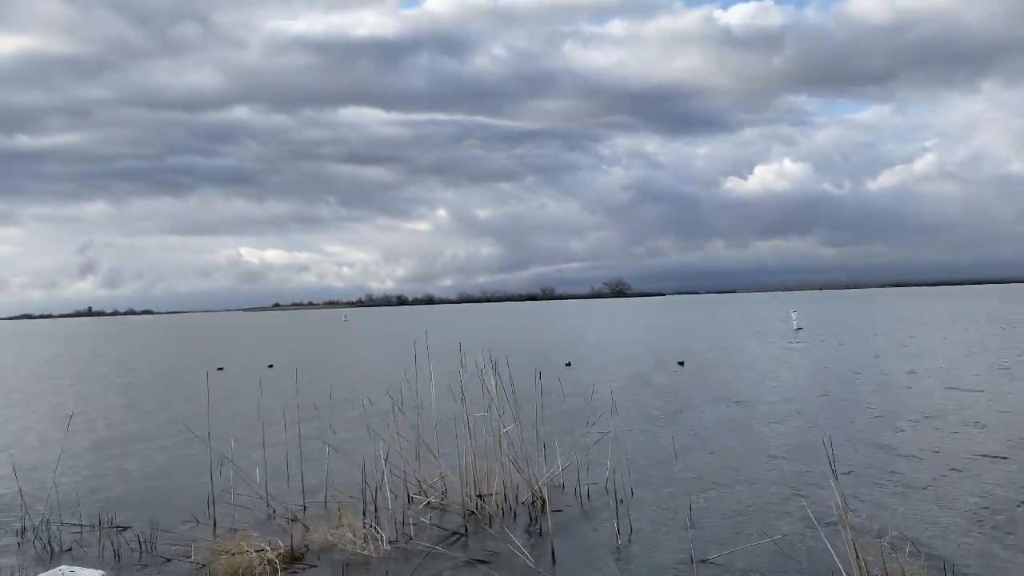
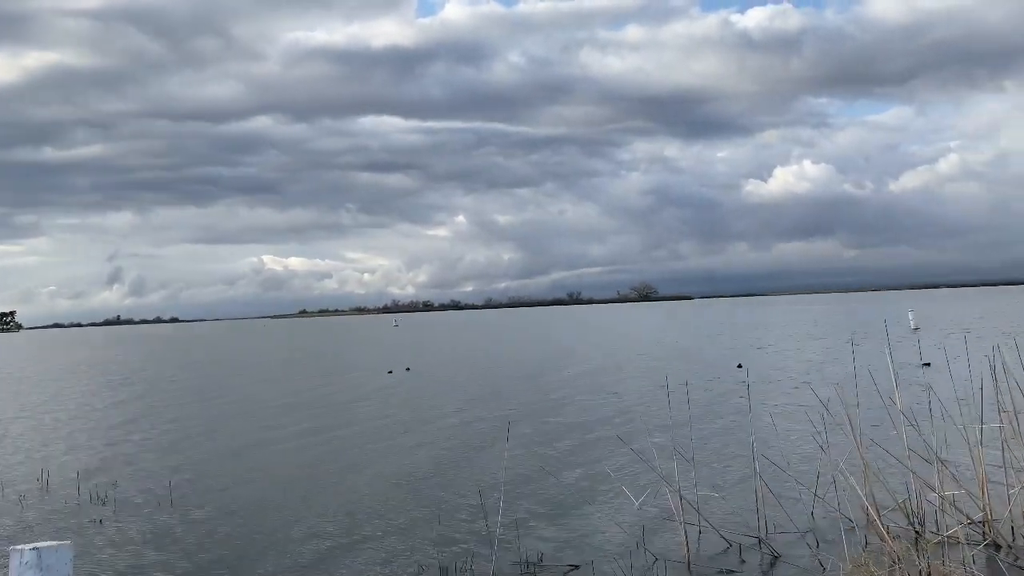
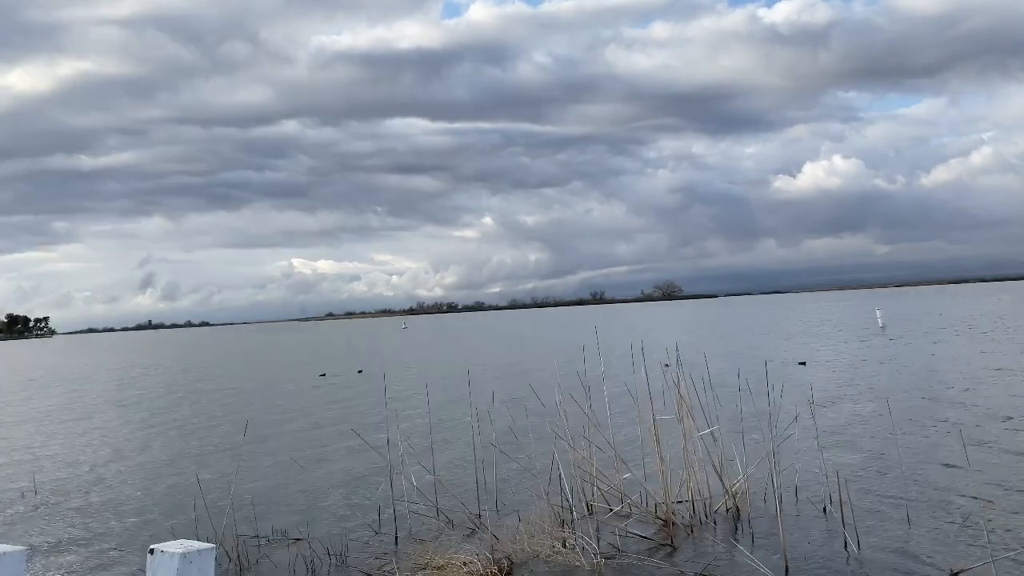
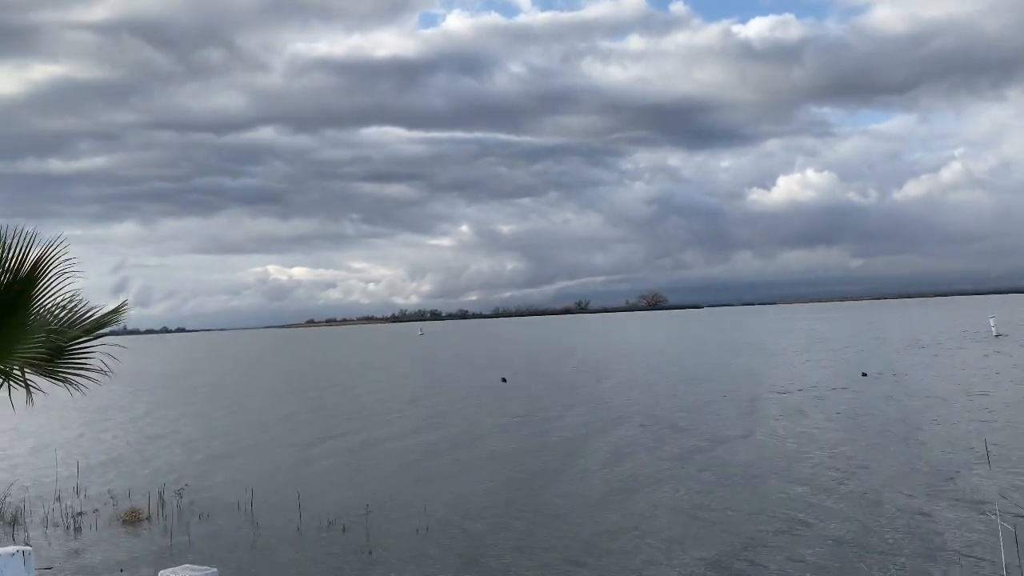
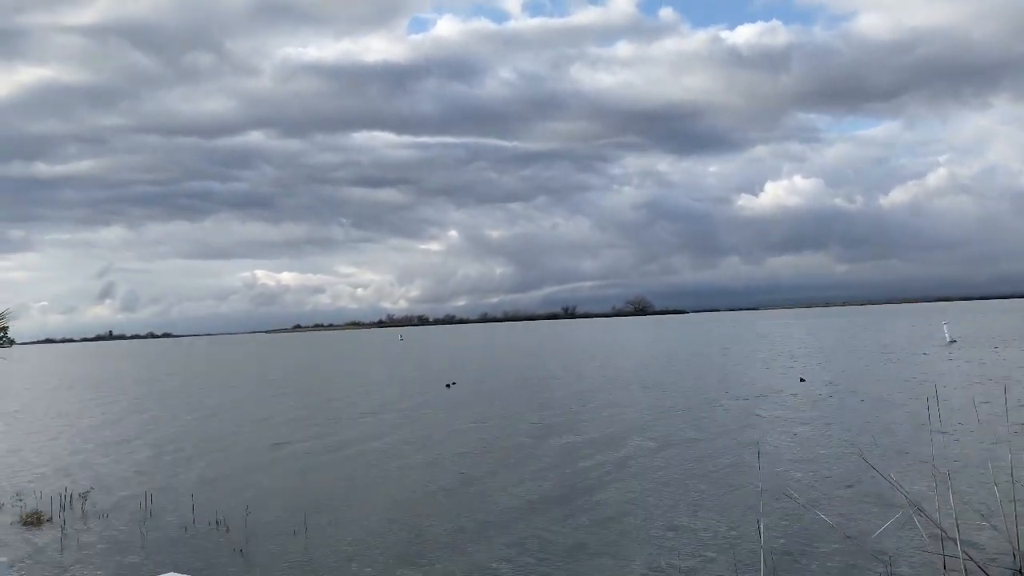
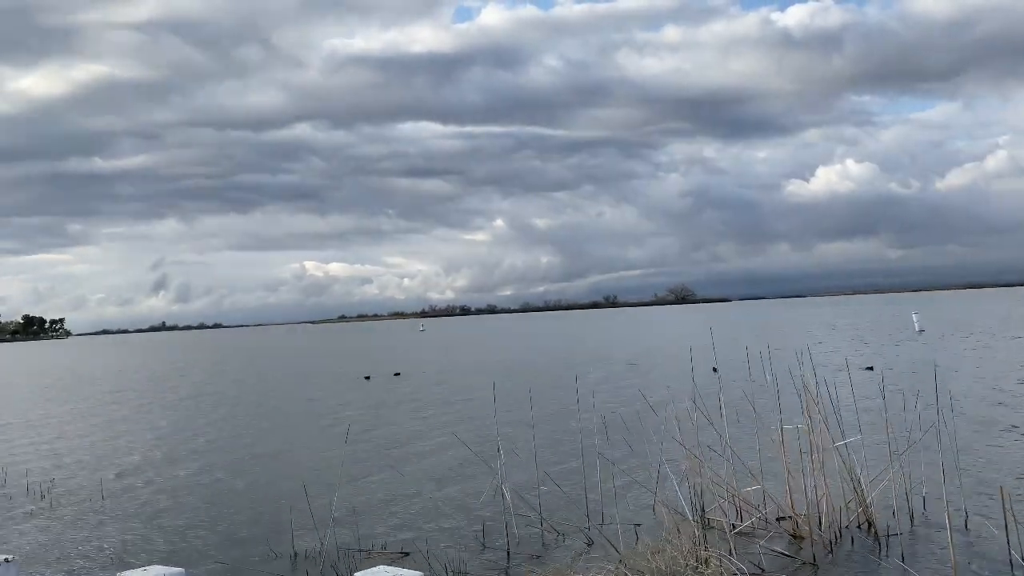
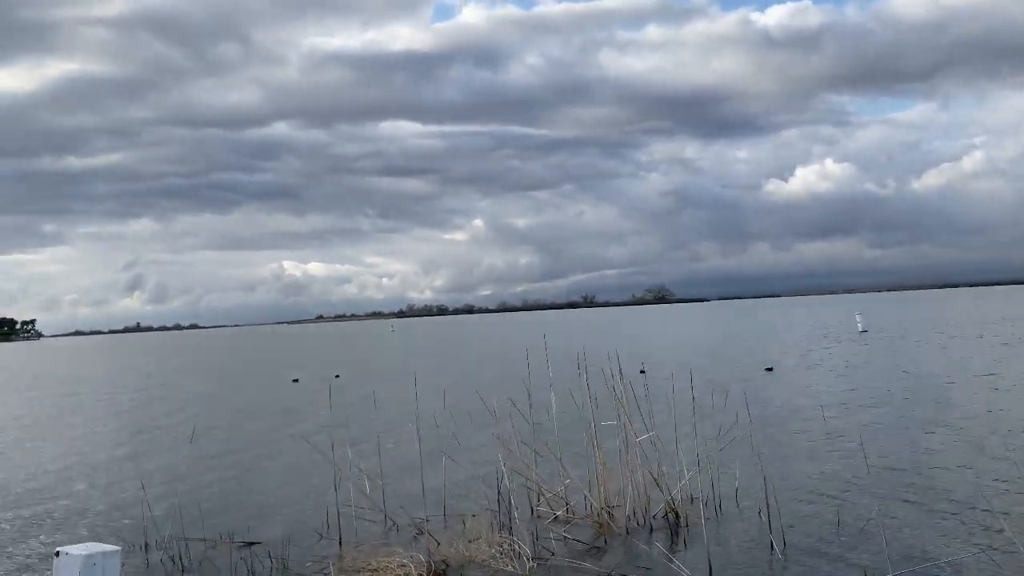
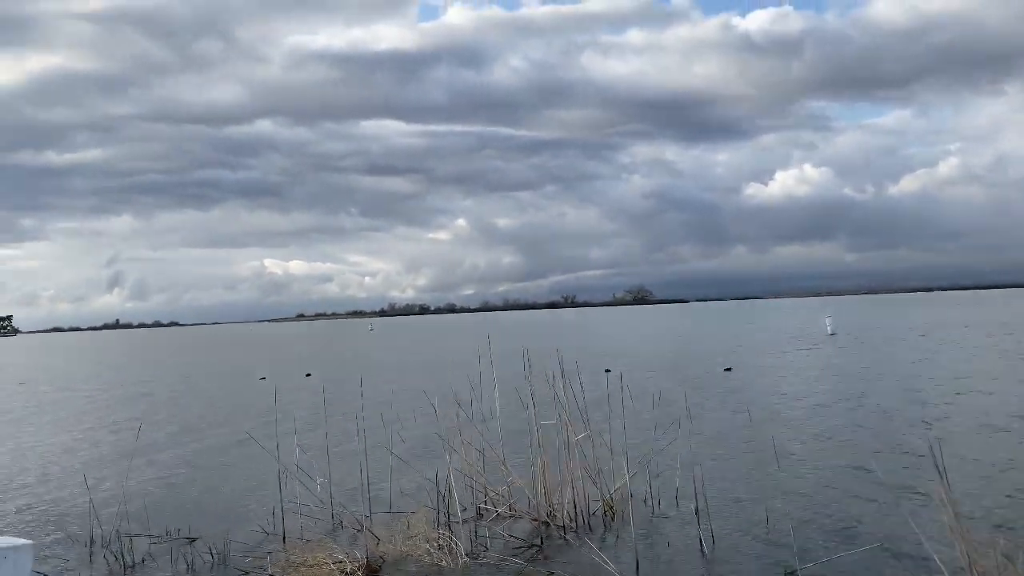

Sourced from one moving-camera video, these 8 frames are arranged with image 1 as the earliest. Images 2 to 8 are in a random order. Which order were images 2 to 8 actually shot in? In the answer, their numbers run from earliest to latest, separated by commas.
8, 7, 3, 6, 2, 5, 4
